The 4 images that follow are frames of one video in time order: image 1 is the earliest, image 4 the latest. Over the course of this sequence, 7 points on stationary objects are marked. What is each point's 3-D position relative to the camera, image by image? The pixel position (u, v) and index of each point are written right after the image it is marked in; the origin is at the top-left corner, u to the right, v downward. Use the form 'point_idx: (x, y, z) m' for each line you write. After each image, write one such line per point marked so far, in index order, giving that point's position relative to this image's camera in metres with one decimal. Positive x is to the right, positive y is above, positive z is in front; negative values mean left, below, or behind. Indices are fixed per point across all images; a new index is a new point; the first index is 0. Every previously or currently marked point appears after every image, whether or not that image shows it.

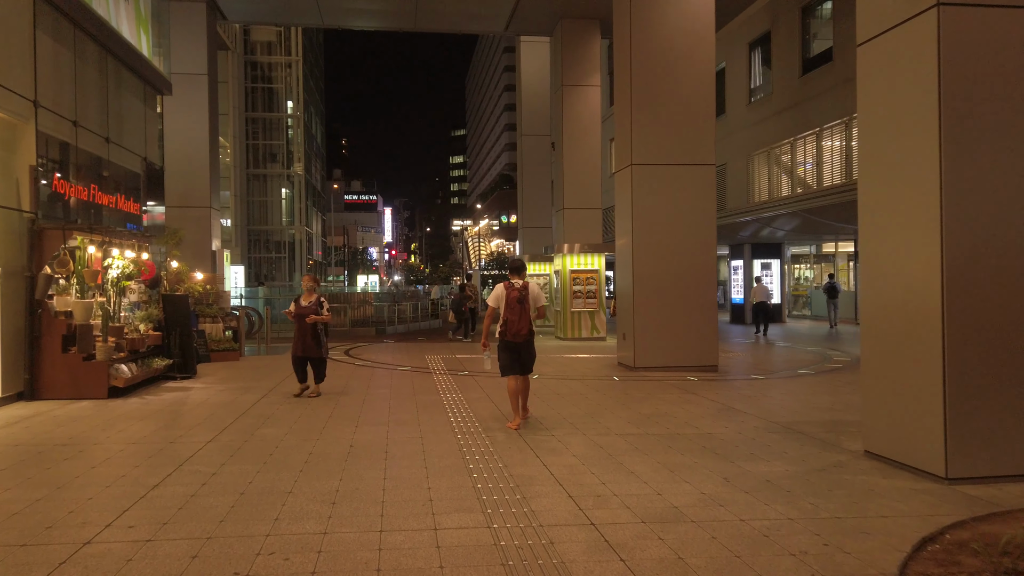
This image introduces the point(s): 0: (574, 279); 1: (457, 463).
0: (+1.6, +0.2, +19.9) m
1: (-0.4, -1.4, +6.0) m
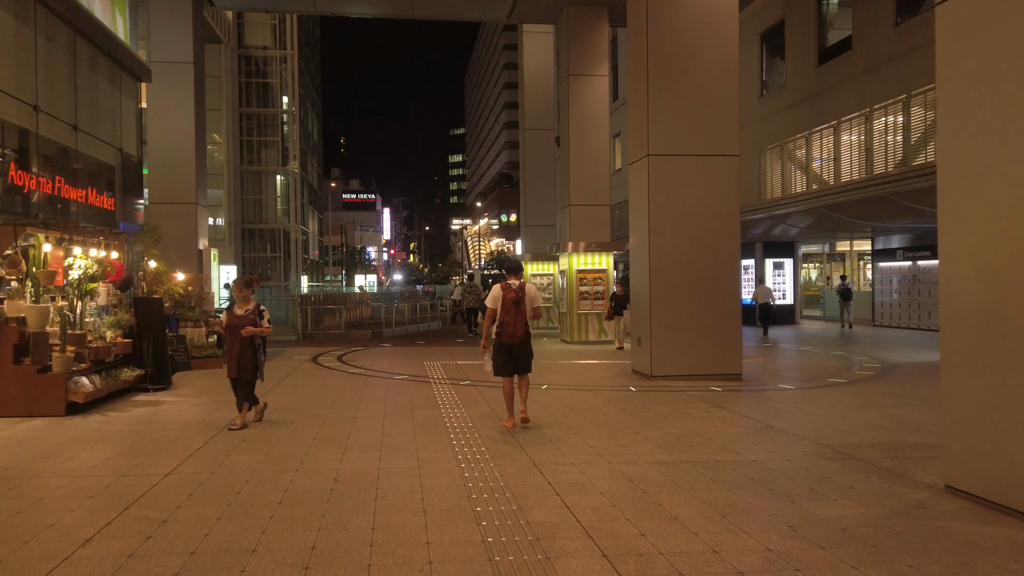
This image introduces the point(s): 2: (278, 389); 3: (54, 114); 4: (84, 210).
0: (+1.7, +0.2, +18.8) m
1: (-0.3, -1.4, +5.0) m
2: (-3.2, -1.4, +10.2) m
3: (-6.7, +2.5, +11.0) m
4: (-6.5, +1.2, +11.5) m
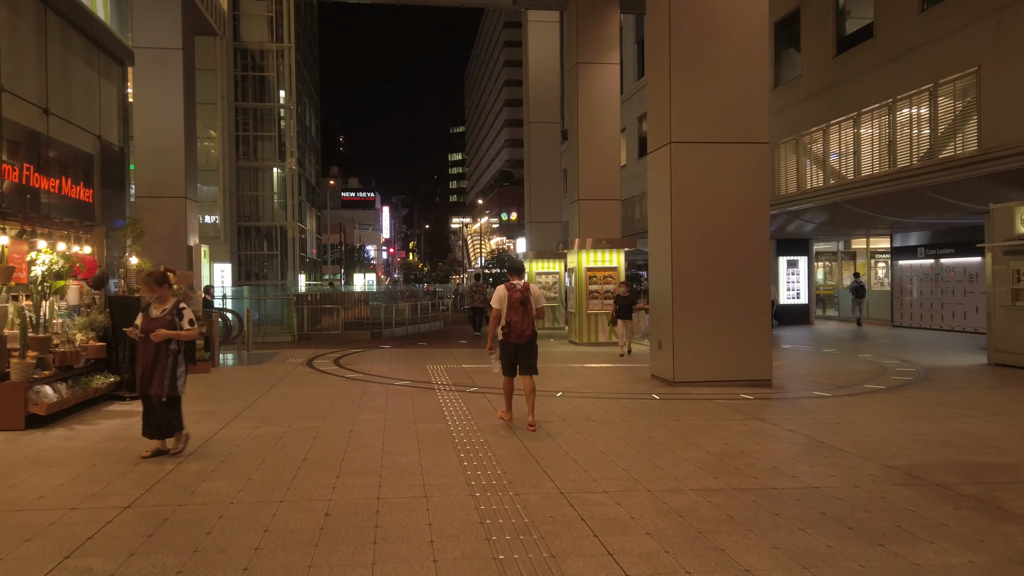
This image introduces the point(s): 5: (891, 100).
0: (+1.9, +0.2, +17.9) m
1: (-0.2, -1.4, +4.1) m
2: (-3.0, -1.3, +9.3) m
3: (-6.5, +2.6, +10.1) m
4: (-6.4, +1.2, +10.6) m
5: (+9.7, +4.8, +19.3) m
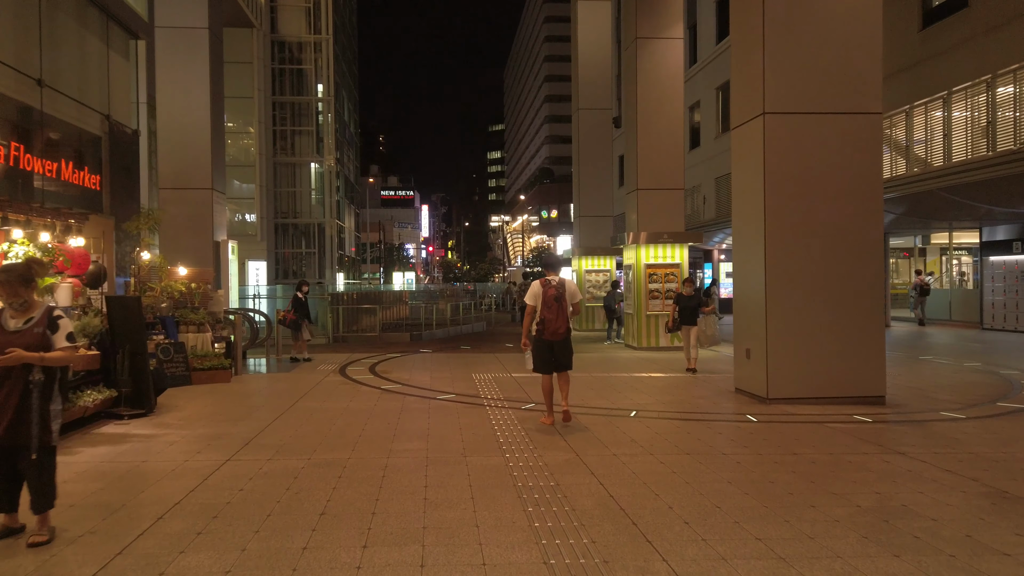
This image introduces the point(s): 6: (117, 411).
0: (+3.0, +0.3, +16.2) m
1: (+0.3, -1.4, +2.5) m
2: (-2.3, -1.3, +7.9) m
3: (-5.8, +2.6, +8.8) m
4: (-5.6, +1.2, +9.3) m
5: (+10.9, +4.8, +17.2) m
6: (-4.1, -1.3, +7.7) m
